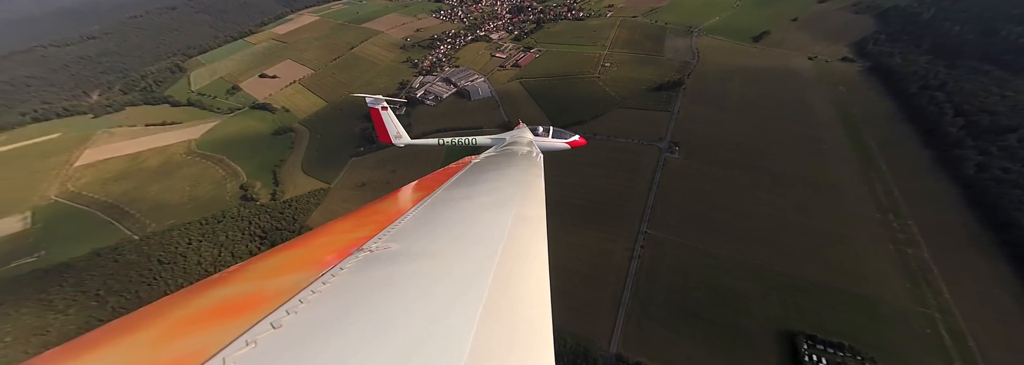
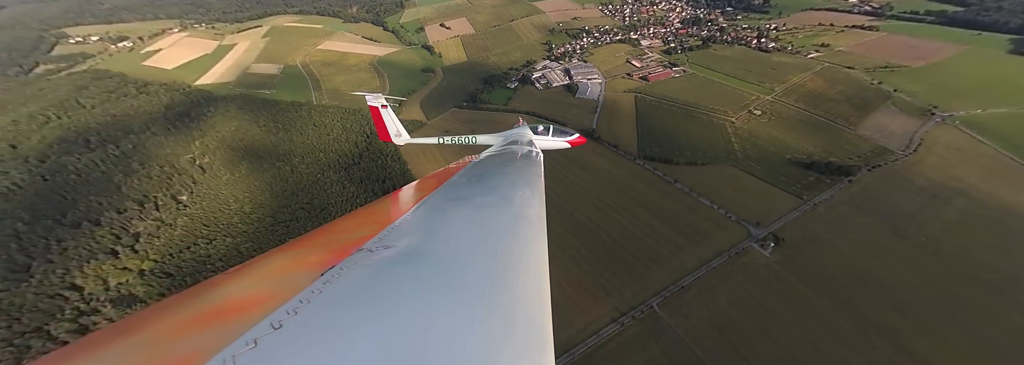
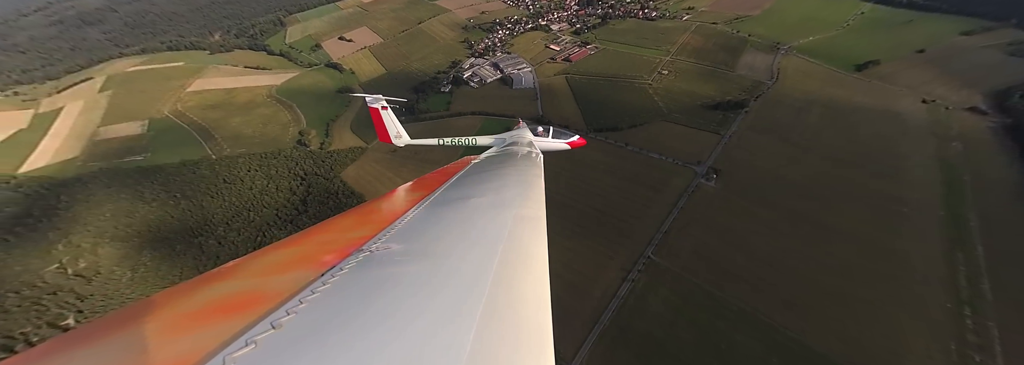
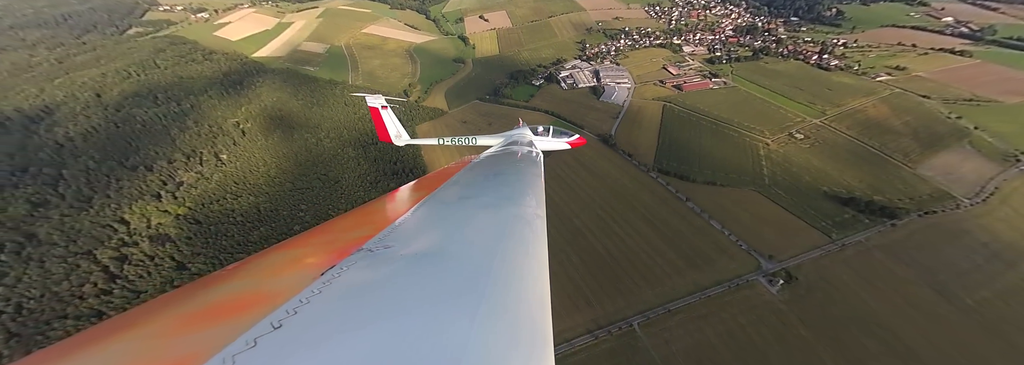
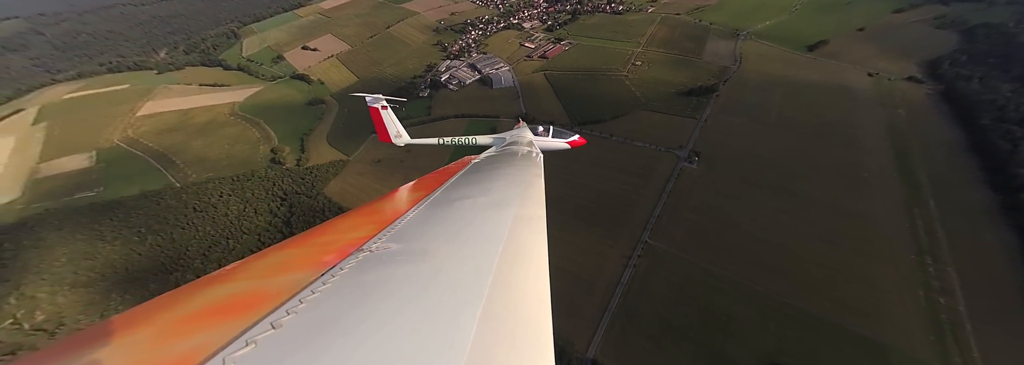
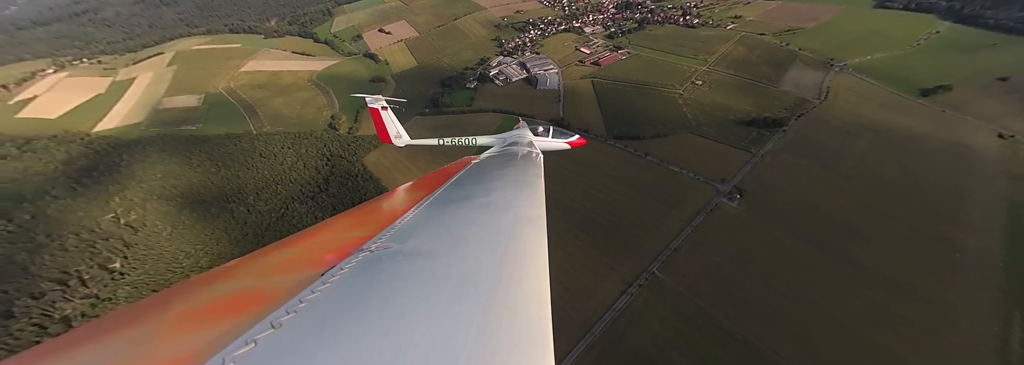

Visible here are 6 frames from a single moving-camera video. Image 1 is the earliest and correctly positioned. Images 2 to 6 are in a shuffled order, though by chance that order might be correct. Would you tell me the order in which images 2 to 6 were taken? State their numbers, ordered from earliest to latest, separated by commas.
5, 3, 6, 2, 4
